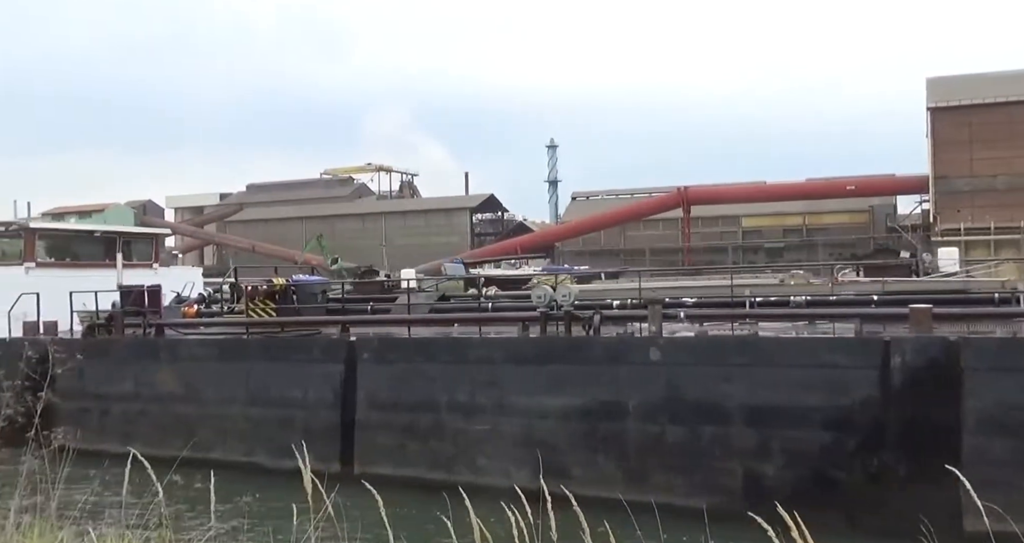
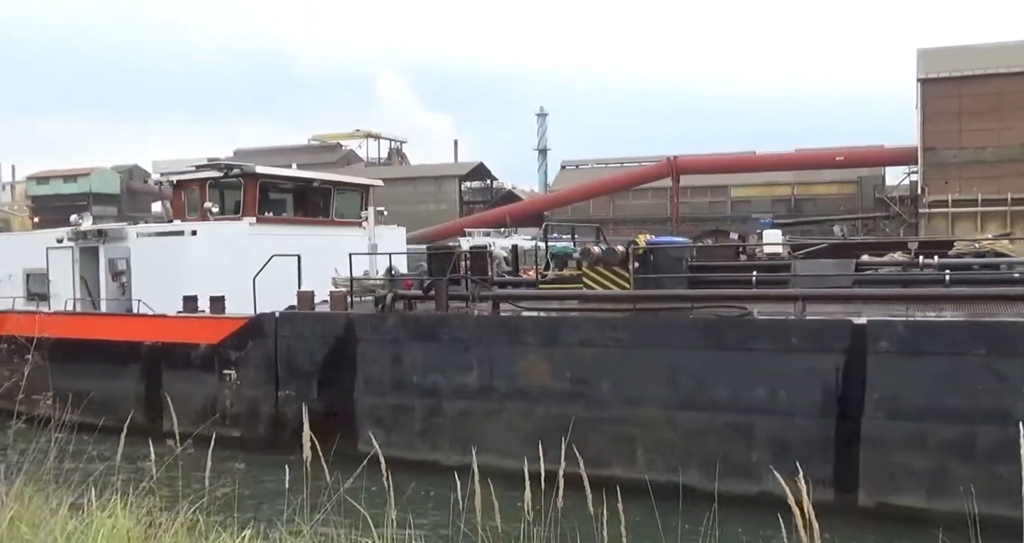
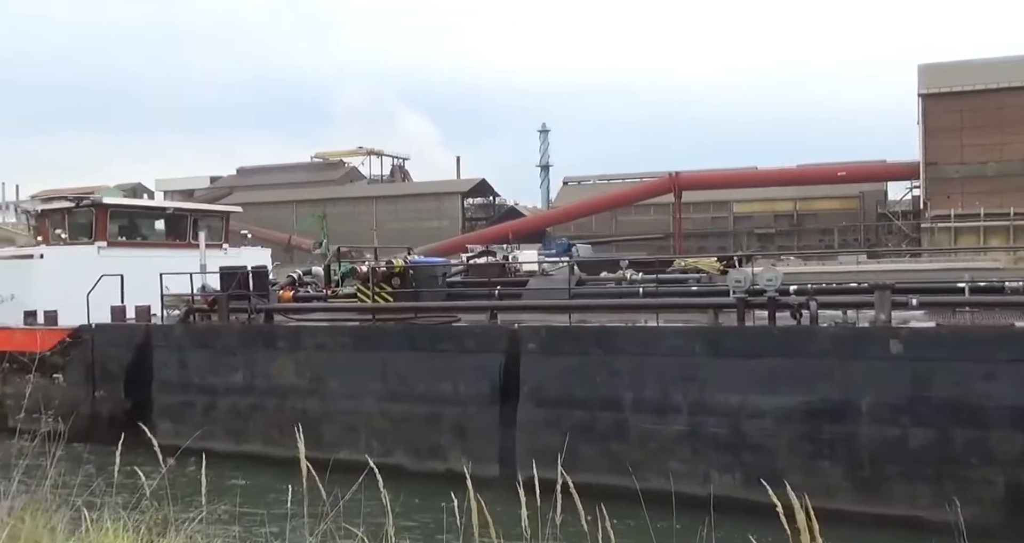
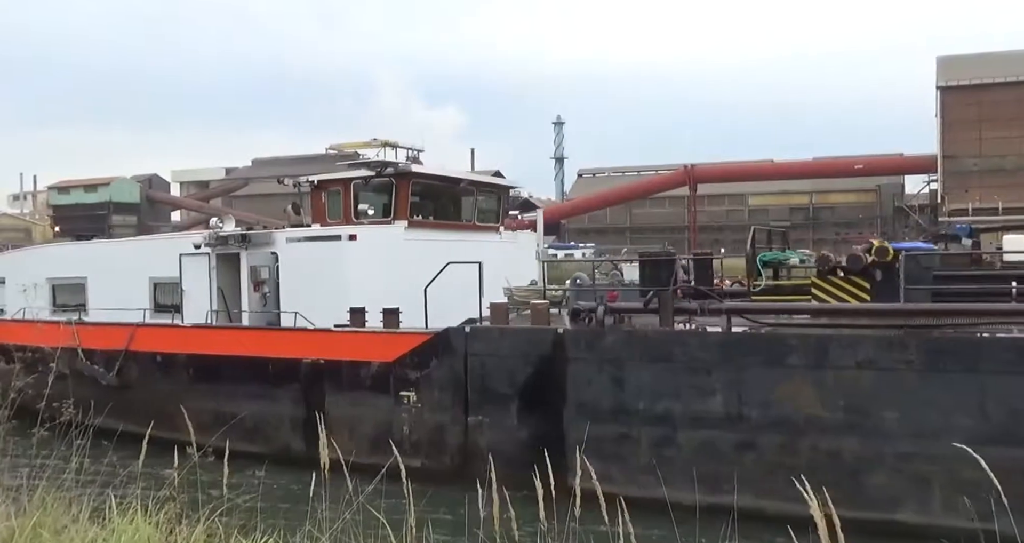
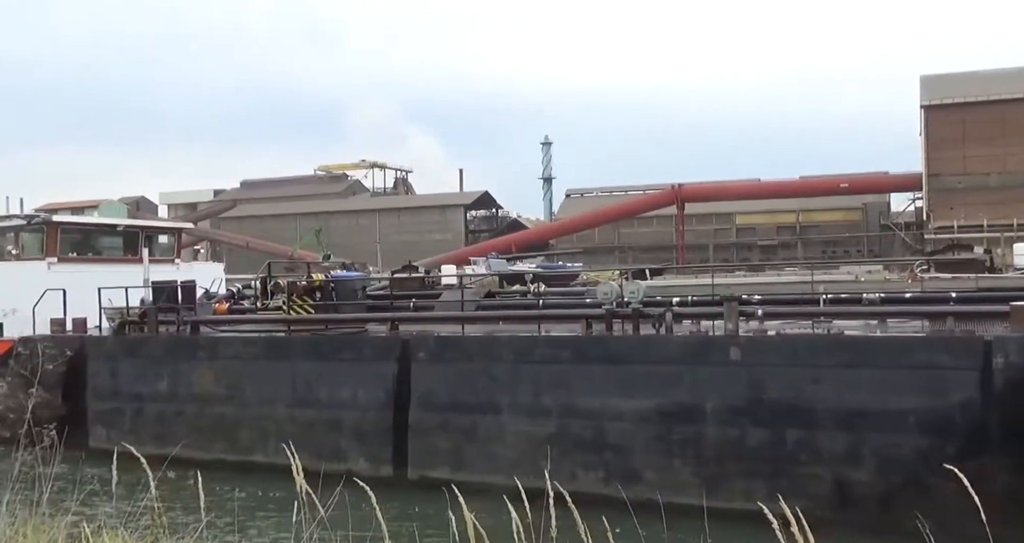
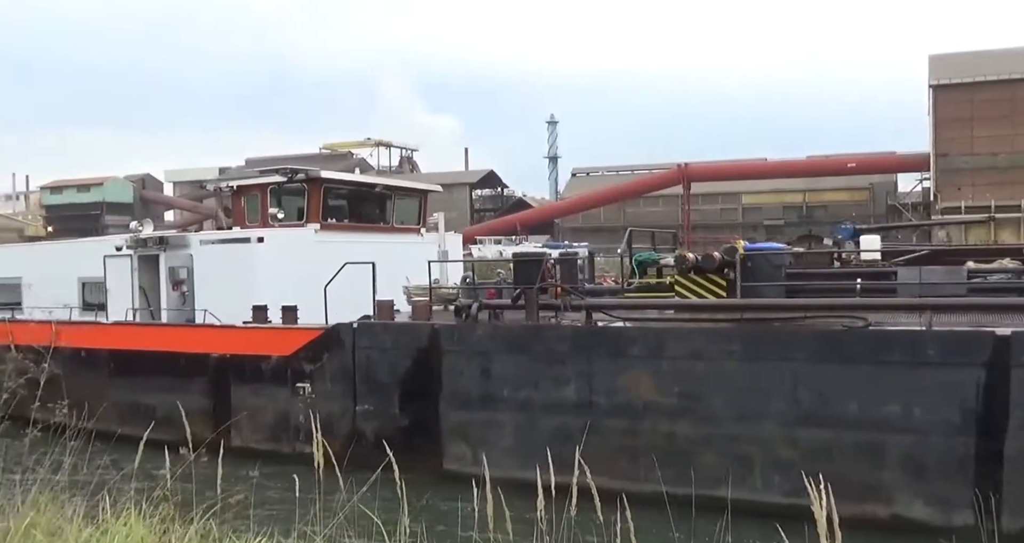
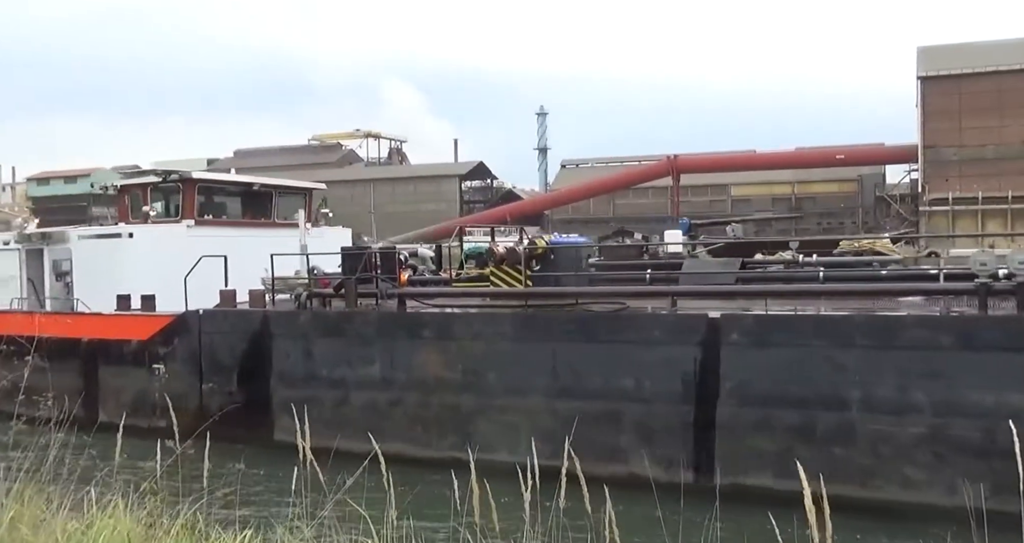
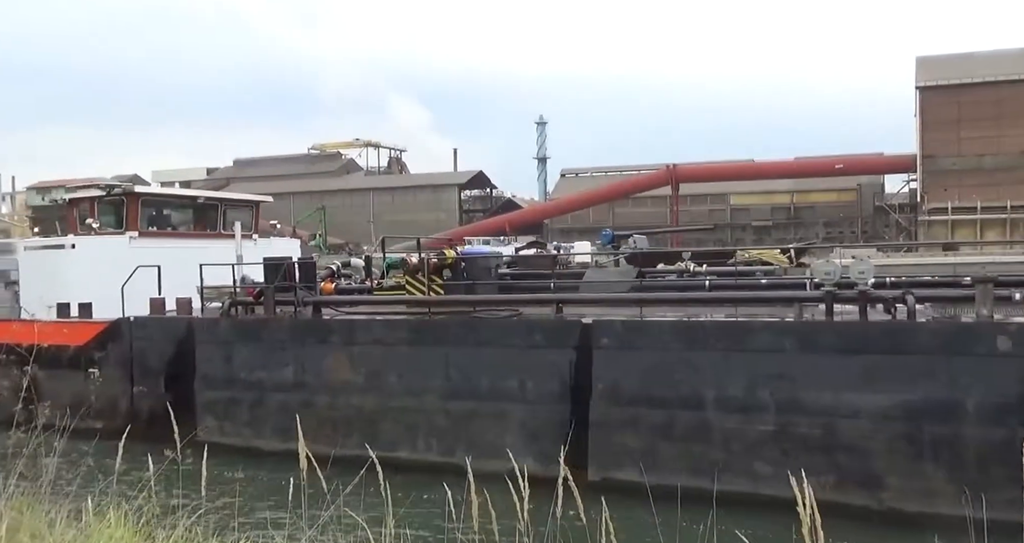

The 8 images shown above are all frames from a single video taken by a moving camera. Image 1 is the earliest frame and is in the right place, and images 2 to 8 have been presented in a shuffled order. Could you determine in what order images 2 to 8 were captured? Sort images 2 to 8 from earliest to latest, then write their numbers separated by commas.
5, 3, 8, 7, 2, 6, 4
